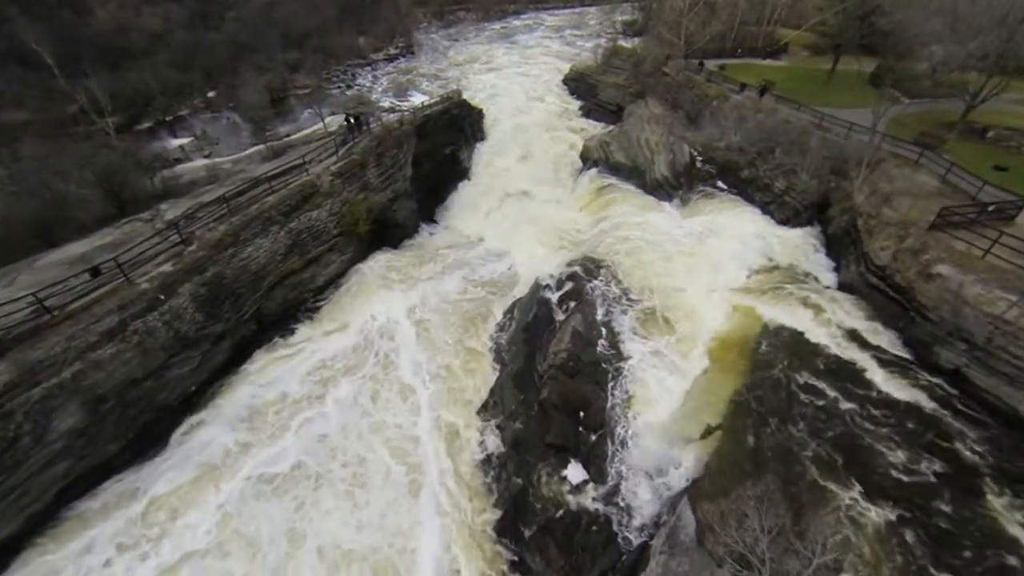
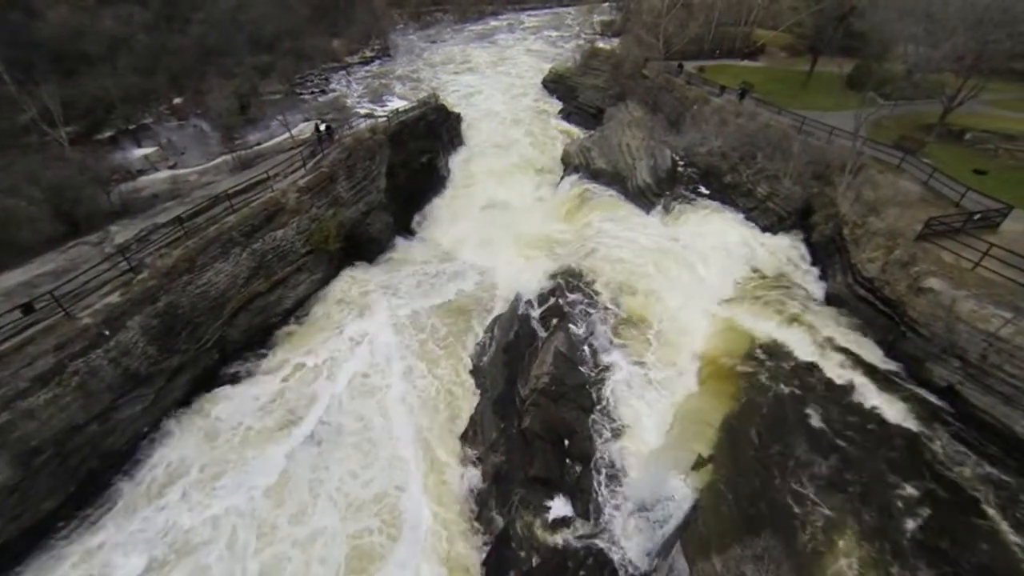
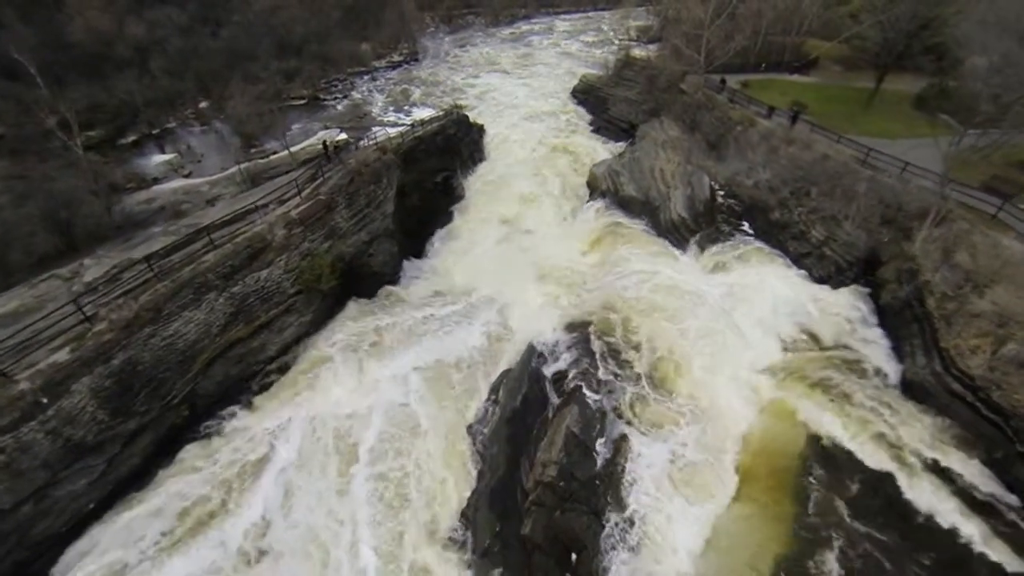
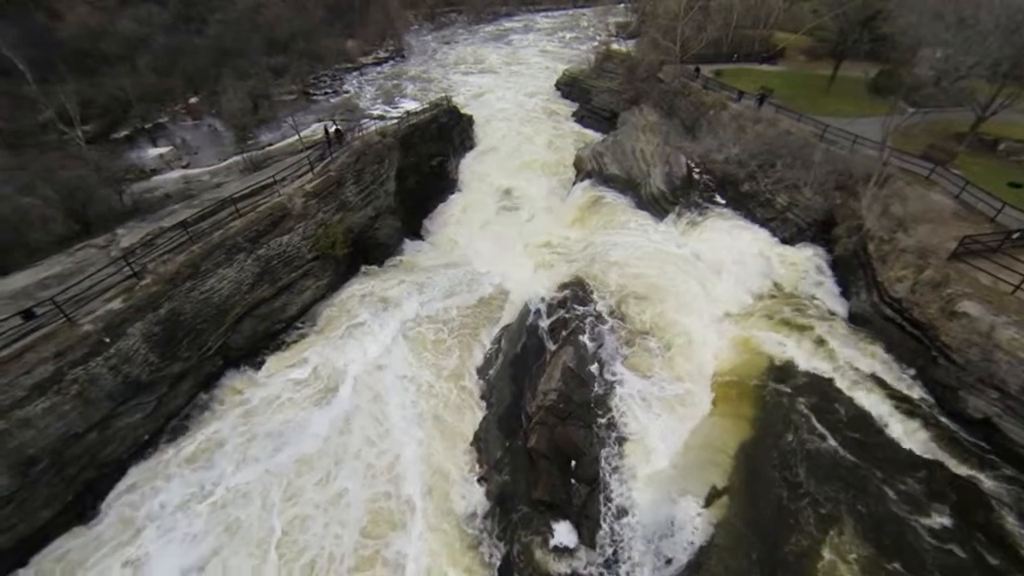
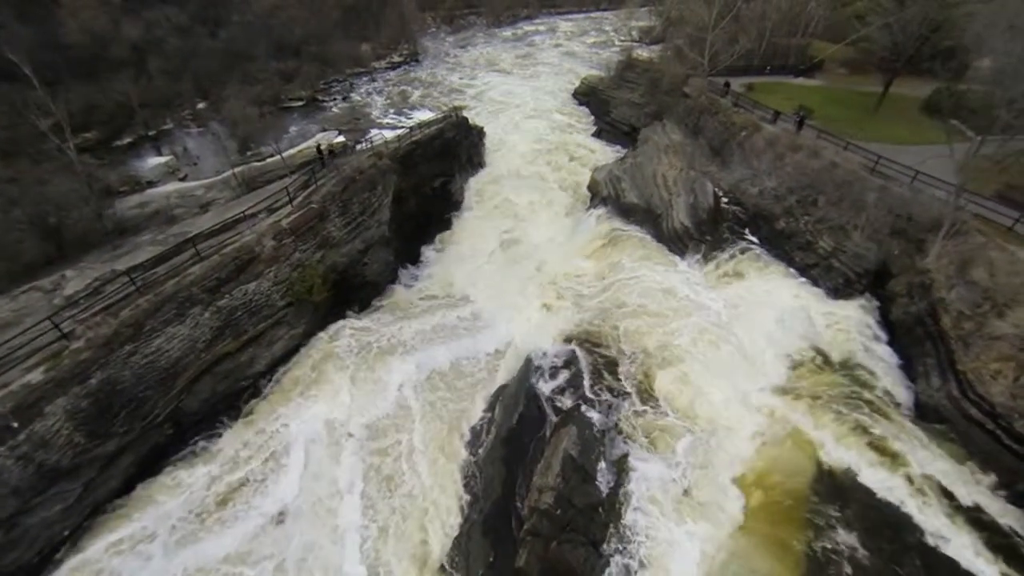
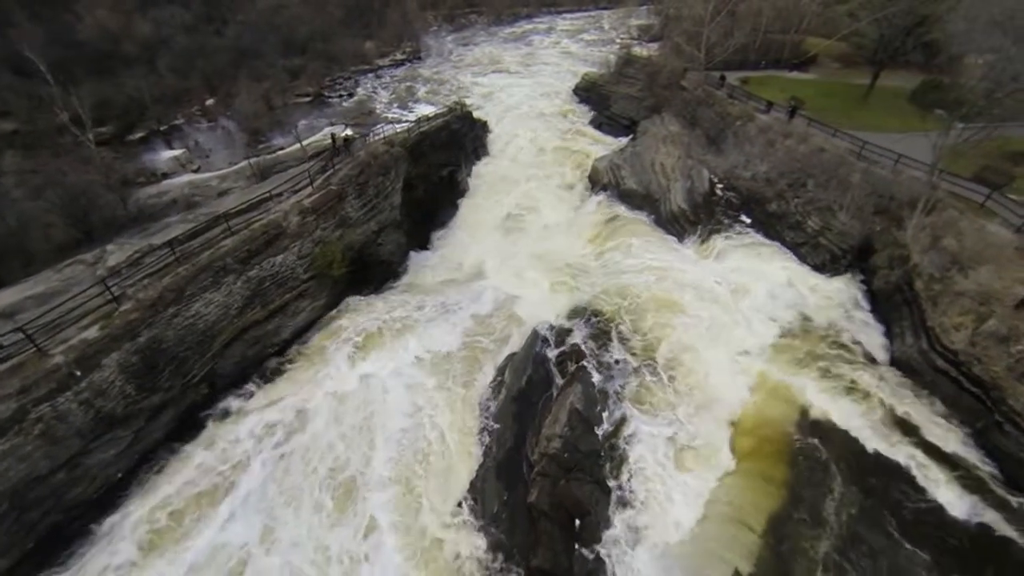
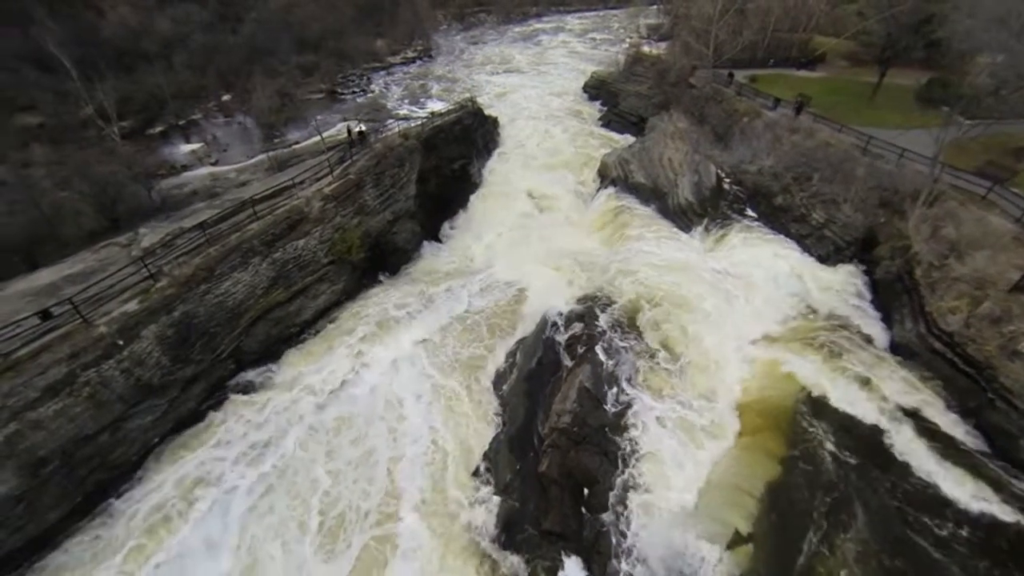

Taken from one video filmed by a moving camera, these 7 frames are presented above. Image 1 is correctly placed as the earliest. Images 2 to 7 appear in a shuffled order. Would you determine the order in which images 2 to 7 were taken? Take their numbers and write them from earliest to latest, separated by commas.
2, 4, 7, 6, 3, 5
